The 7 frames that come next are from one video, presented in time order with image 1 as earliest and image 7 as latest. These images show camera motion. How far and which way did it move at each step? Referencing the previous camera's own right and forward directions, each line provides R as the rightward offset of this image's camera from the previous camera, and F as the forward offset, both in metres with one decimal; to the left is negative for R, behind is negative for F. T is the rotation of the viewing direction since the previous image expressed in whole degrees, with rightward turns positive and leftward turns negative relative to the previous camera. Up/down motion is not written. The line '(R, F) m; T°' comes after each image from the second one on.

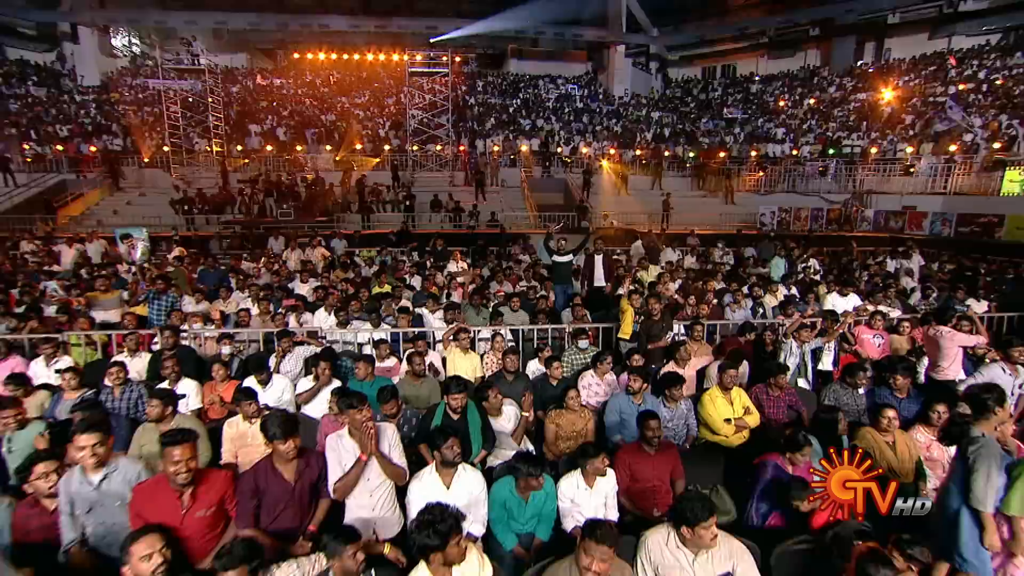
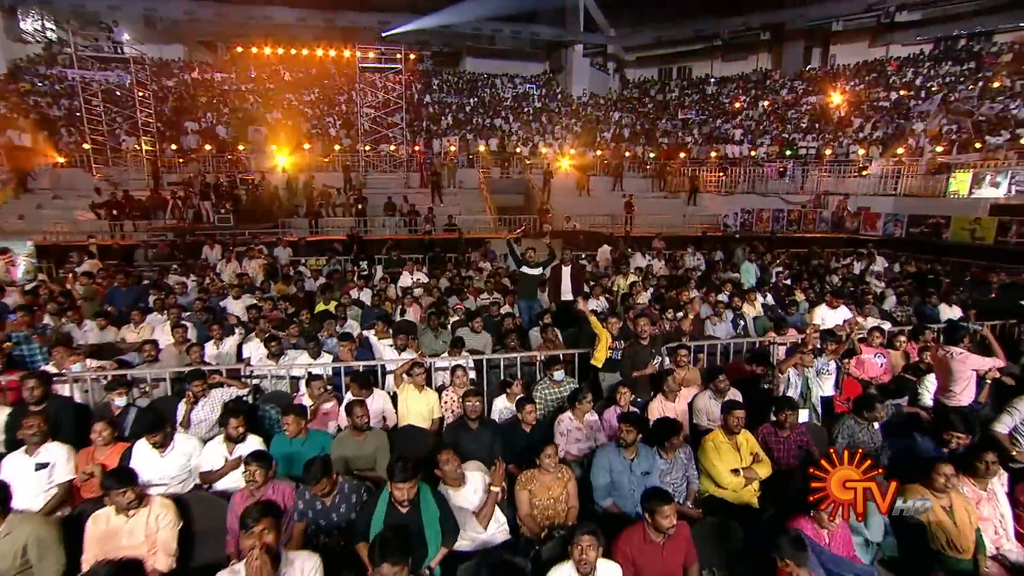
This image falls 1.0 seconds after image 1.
(0.0, +0.8) m; +4°
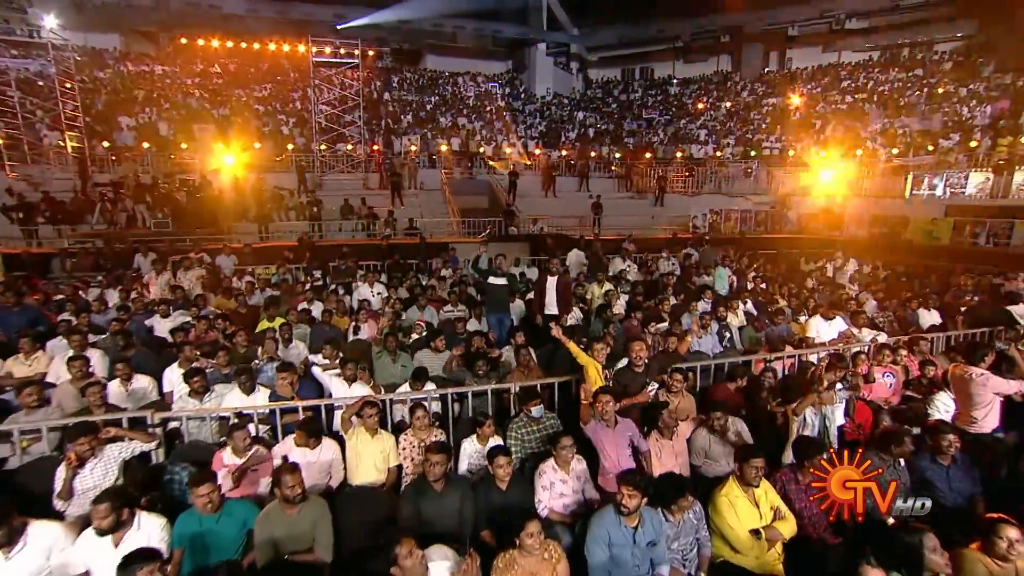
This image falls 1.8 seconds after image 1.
(0.0, +0.7) m; +4°
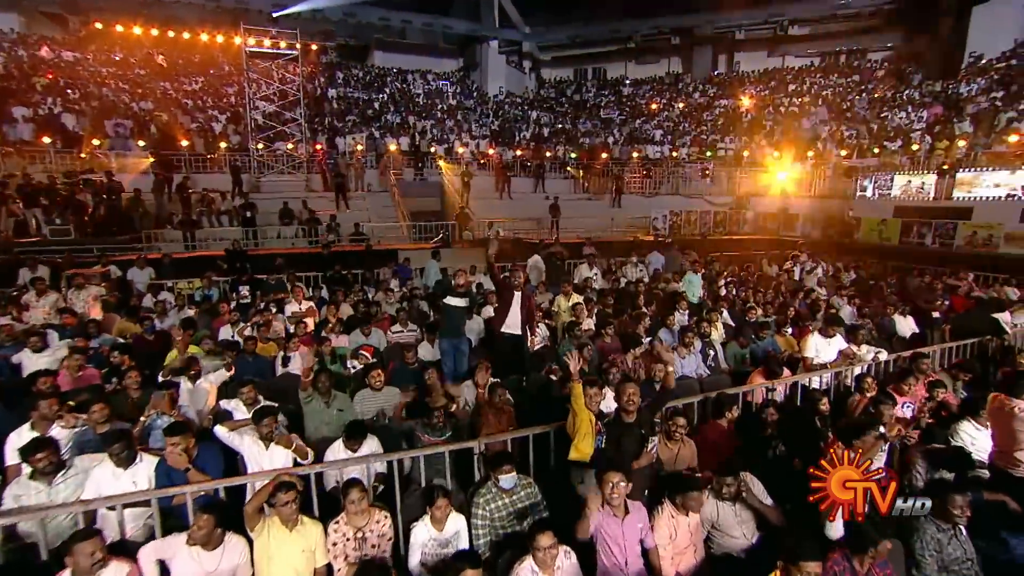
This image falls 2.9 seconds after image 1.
(-0.1, +0.9) m; +5°
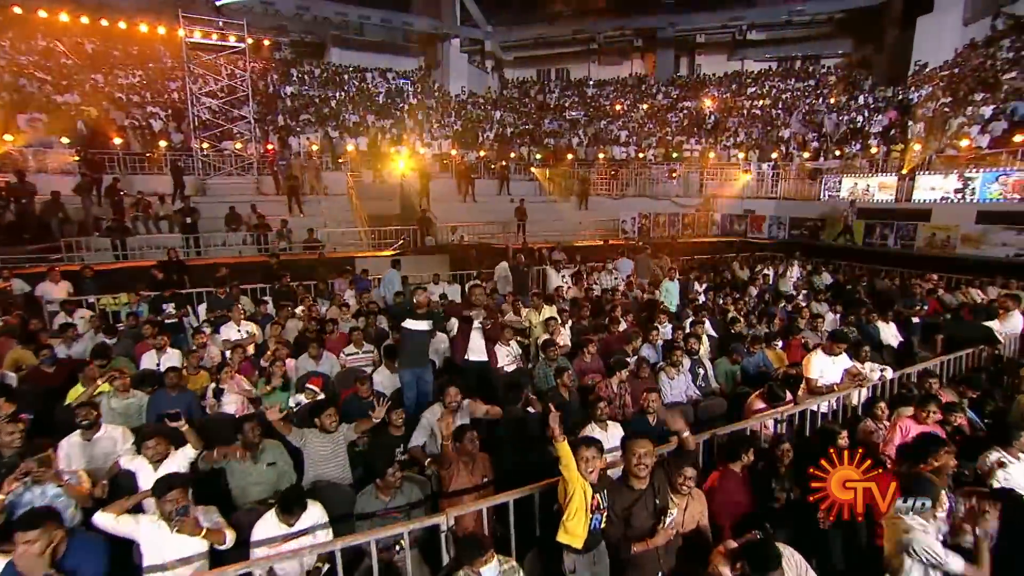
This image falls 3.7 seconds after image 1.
(-0.1, +0.7) m; +4°
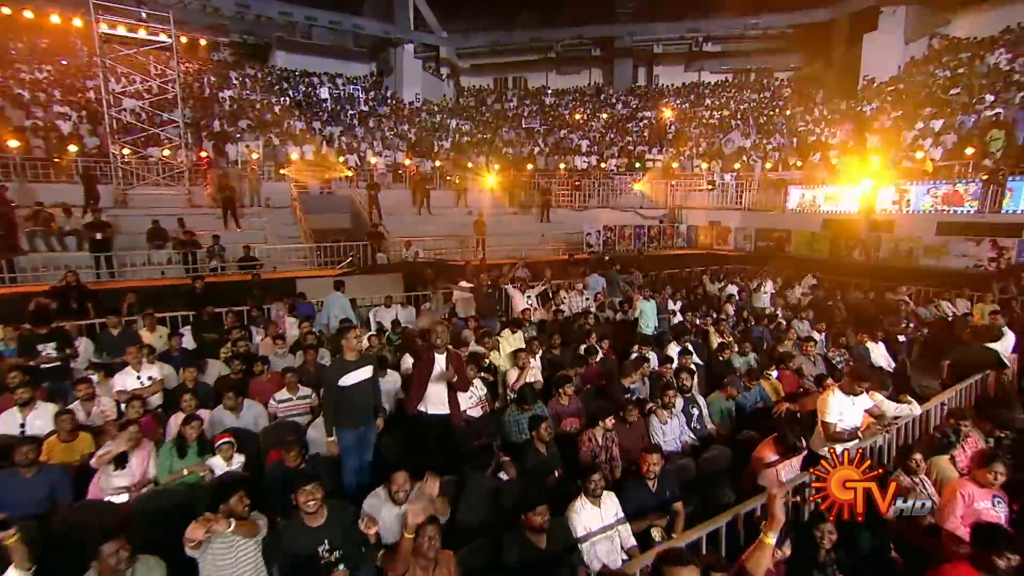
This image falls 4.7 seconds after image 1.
(-0.1, +1.1) m; +4°
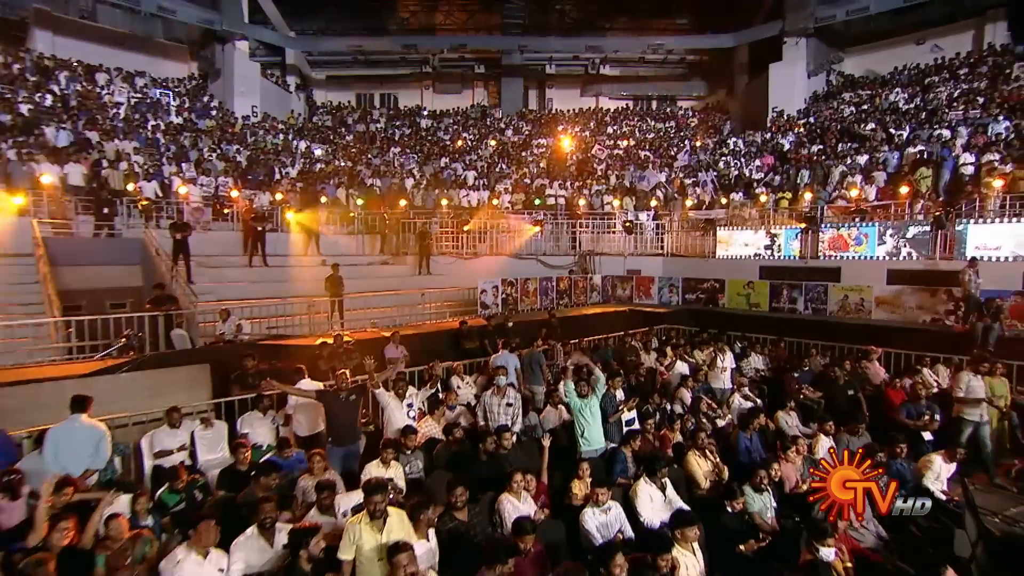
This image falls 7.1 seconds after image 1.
(0.0, +4.6) m; +12°
